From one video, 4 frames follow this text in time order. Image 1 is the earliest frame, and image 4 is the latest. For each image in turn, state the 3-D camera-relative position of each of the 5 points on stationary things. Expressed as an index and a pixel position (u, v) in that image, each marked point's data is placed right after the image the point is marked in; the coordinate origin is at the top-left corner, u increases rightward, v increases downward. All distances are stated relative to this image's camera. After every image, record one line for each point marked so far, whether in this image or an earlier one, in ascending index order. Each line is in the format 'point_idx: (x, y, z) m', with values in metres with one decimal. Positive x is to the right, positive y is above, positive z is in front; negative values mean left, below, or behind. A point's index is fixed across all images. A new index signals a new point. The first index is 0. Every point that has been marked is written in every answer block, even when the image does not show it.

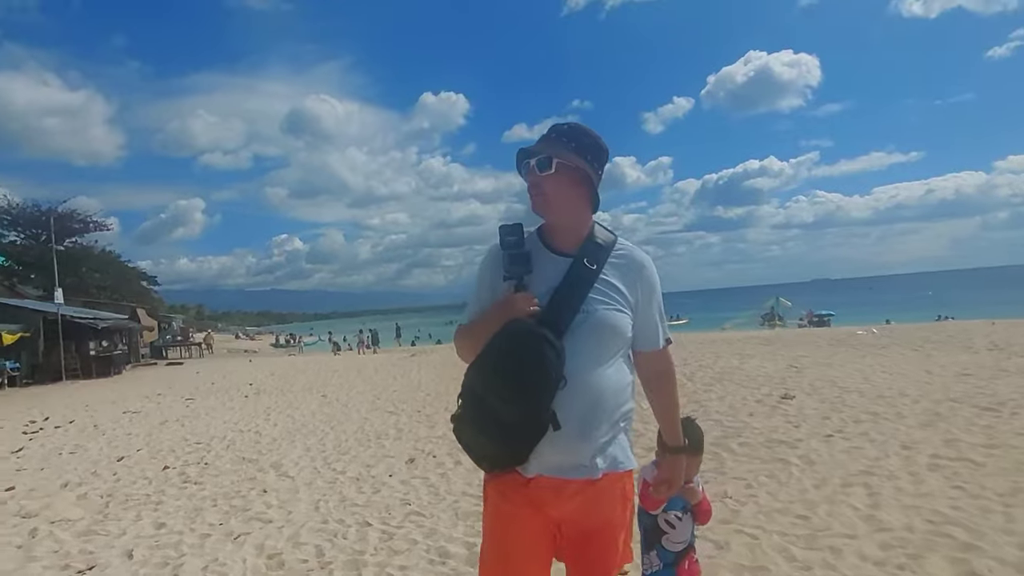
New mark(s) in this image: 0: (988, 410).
0: (+5.5, -1.4, +7.8) m
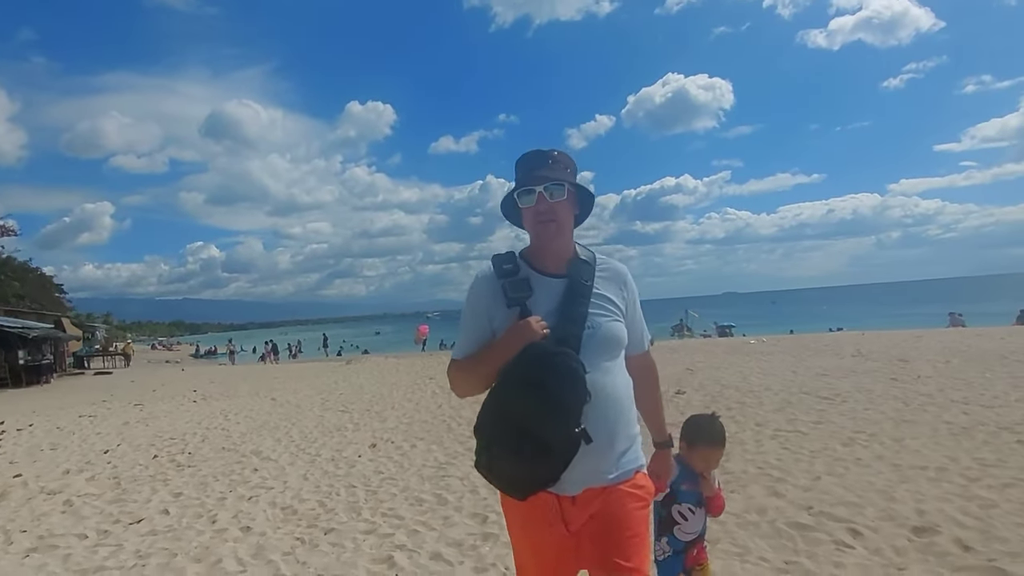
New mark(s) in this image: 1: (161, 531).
0: (+4.7, -1.7, +10.1) m
1: (-3.1, -2.1, +5.9) m
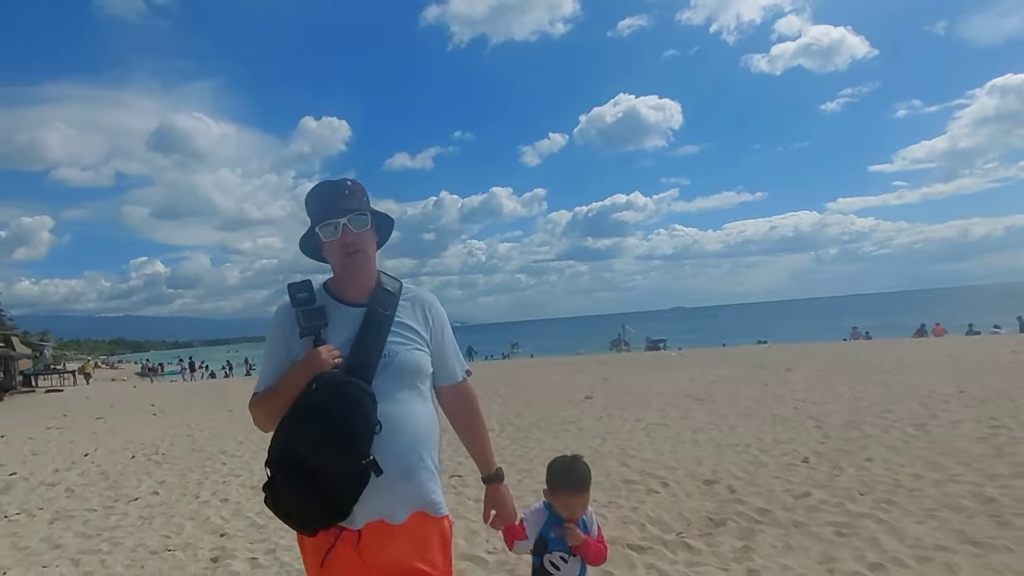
0: (+3.4, -2.0, +12.3) m
1: (-4.0, -2.4, +7.5) m
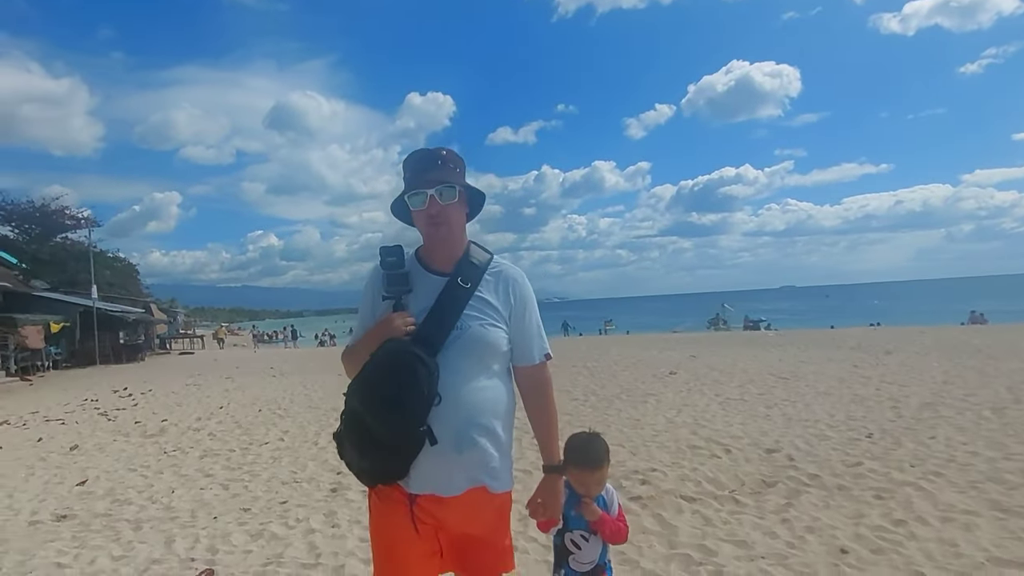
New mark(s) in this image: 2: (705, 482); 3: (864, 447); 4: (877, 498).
0: (+5.0, -1.7, +12.5) m
1: (-3.0, -2.1, +8.9) m
2: (+1.7, -1.7, +5.9) m
3: (+3.5, -1.6, +6.7) m
4: (+2.7, -1.6, +5.0) m
